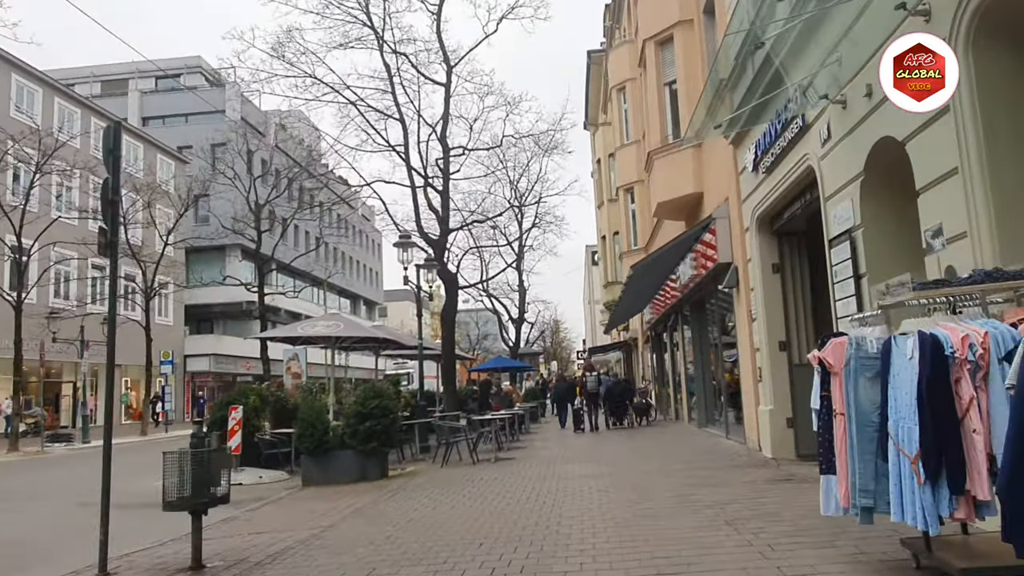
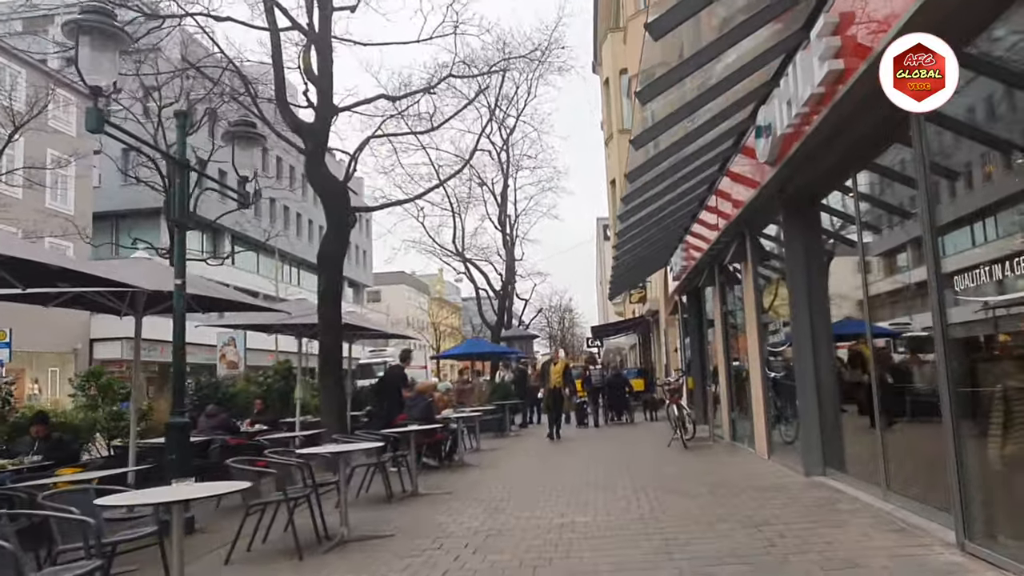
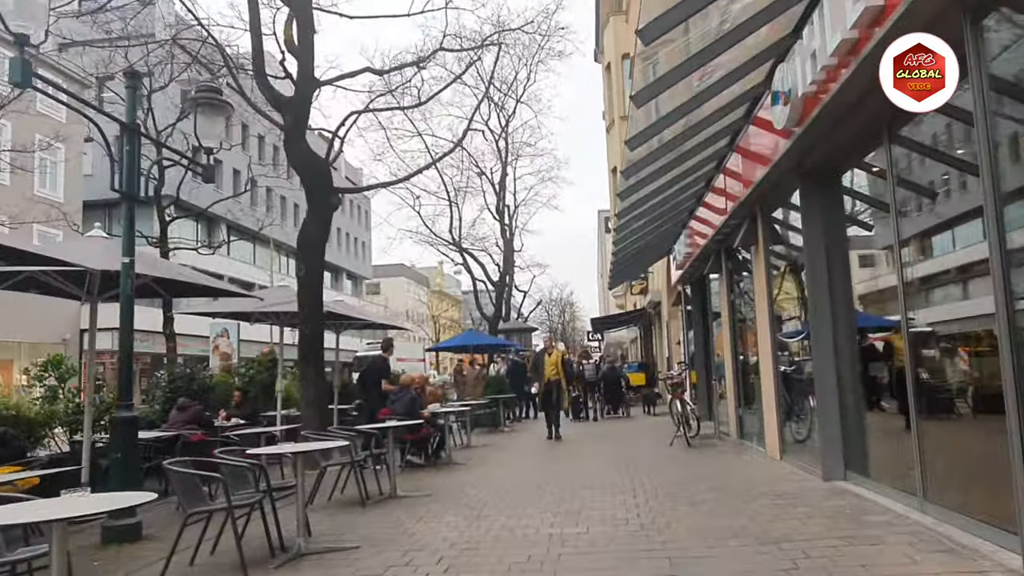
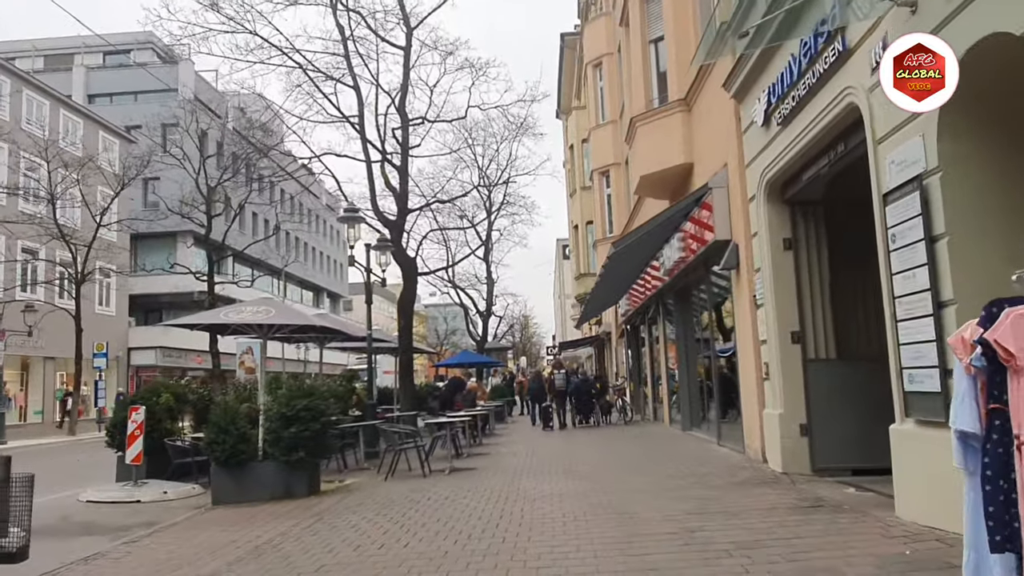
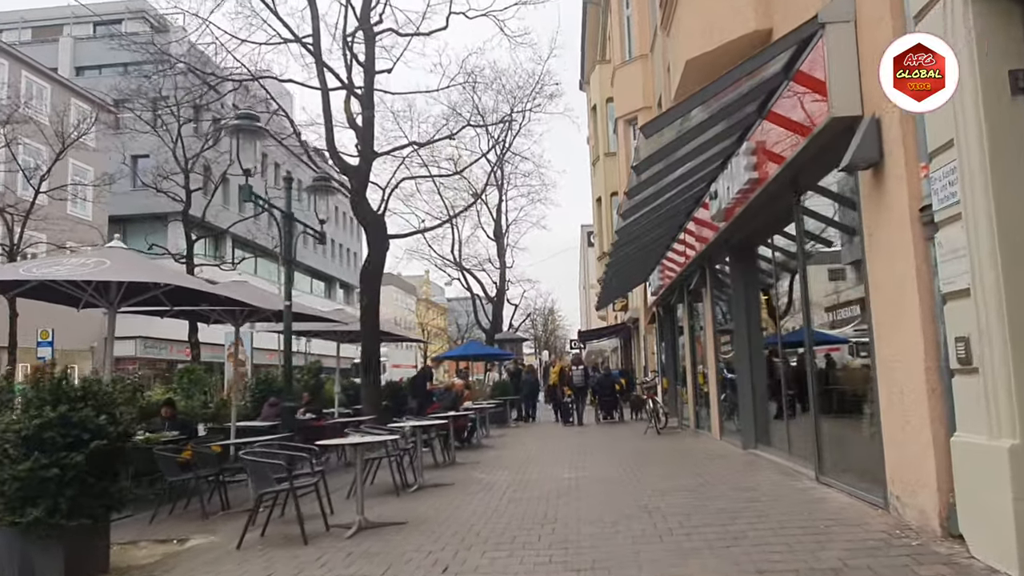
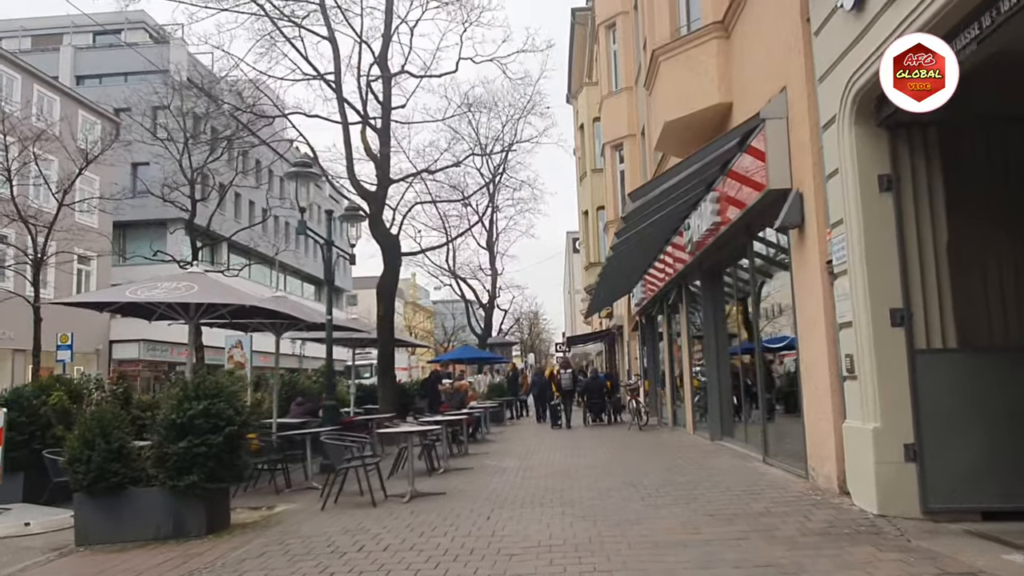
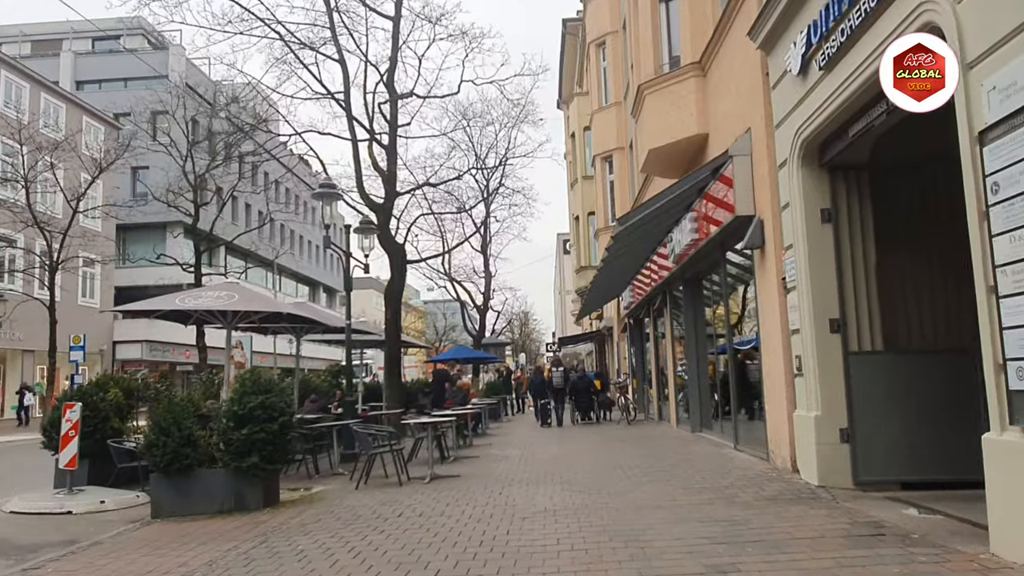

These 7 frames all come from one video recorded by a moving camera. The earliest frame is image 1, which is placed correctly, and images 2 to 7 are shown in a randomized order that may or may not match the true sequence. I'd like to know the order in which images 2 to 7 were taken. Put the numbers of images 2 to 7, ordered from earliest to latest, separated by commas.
4, 7, 6, 5, 2, 3
